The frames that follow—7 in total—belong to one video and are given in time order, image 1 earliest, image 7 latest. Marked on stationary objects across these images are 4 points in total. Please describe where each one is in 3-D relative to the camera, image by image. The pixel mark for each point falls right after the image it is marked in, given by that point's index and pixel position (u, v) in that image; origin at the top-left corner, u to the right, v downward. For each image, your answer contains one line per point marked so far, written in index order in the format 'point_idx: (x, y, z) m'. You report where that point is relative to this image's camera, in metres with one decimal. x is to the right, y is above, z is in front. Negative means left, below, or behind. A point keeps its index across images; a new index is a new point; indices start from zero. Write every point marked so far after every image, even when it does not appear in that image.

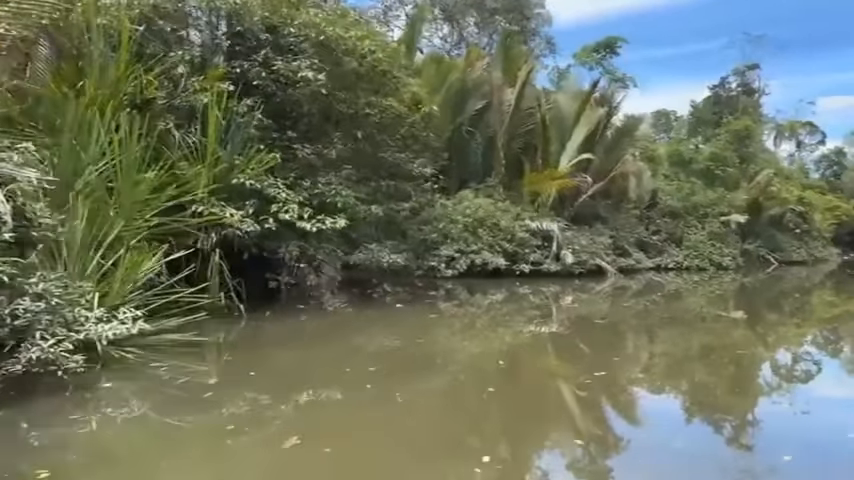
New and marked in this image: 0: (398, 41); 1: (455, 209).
0: (-0.6, +4.0, +13.2) m
1: (+0.3, +0.5, +11.7) m
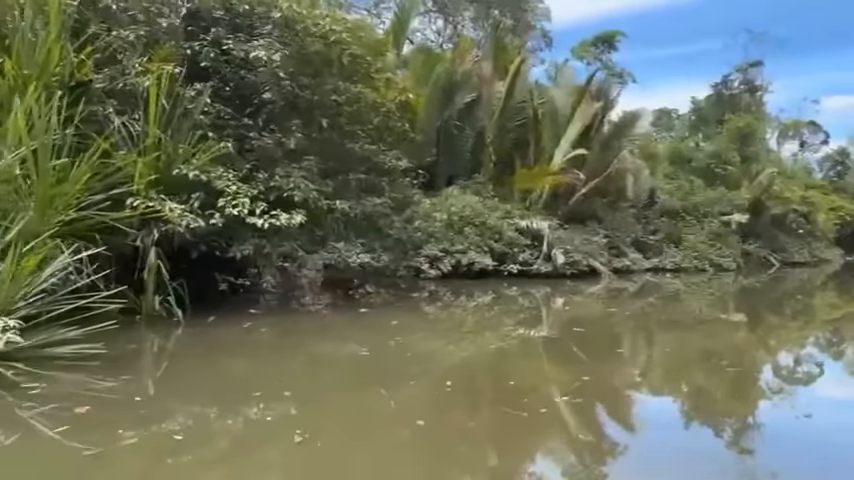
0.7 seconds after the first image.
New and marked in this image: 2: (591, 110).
0: (-0.8, +4.0, +12.7) m
1: (+0.1, +0.5, +11.2) m
2: (+3.4, +2.7, +13.8) m
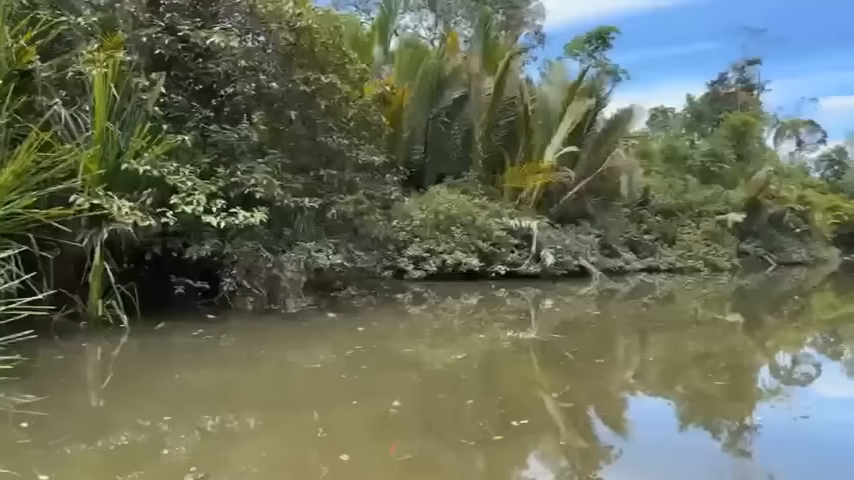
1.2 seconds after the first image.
0: (-1.1, +4.0, +12.4) m
1: (-0.1, +0.5, +10.8) m
2: (+3.1, +2.7, +13.5) m
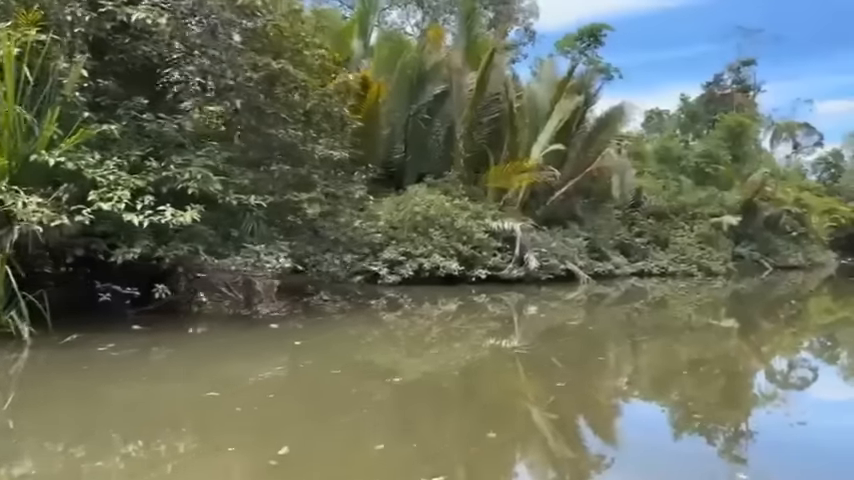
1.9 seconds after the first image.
0: (-1.4, +3.9, +11.9) m
1: (-0.5, +0.5, +10.3) m
2: (+2.8, +2.7, +13.0) m
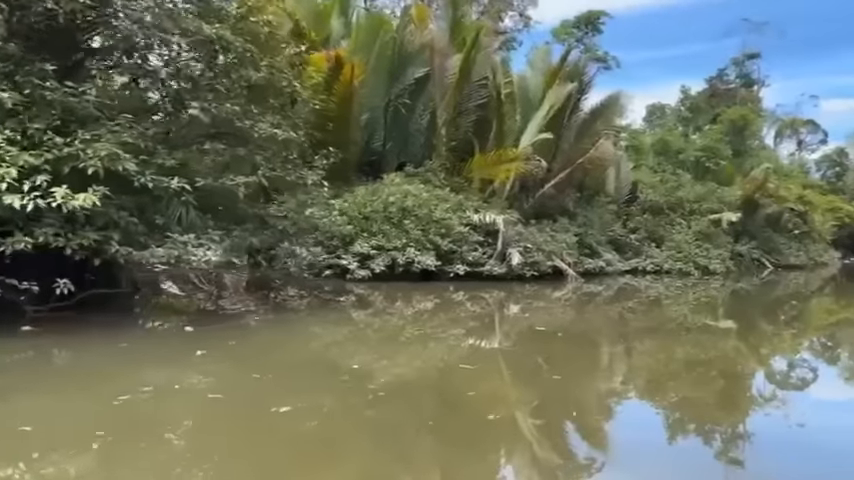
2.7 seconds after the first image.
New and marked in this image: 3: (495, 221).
0: (-1.6, +4.1, +11.2) m
1: (-0.8, +0.6, +9.7) m
2: (+2.5, +2.7, +12.3) m
3: (+1.2, +0.3, +10.8) m
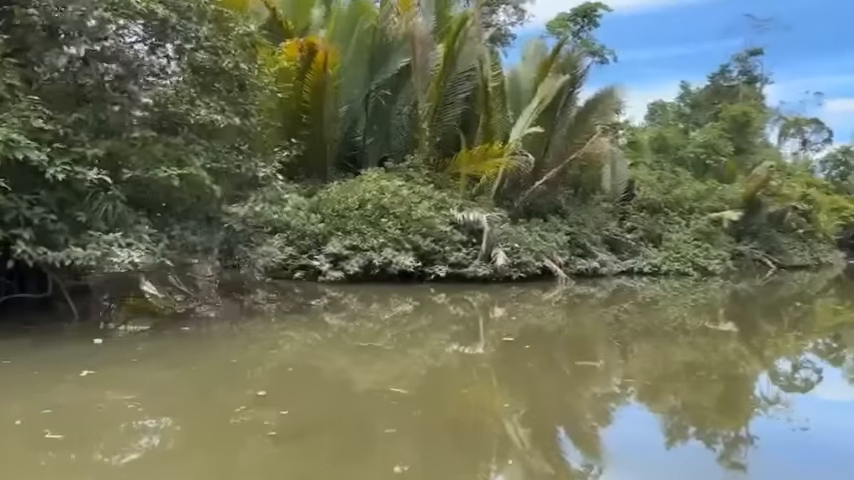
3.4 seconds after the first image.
0: (-1.9, +4.1, +10.7) m
1: (-1.0, +0.6, +9.2) m
2: (+2.3, +2.8, +11.8) m
3: (+0.9, +0.3, +10.3) m
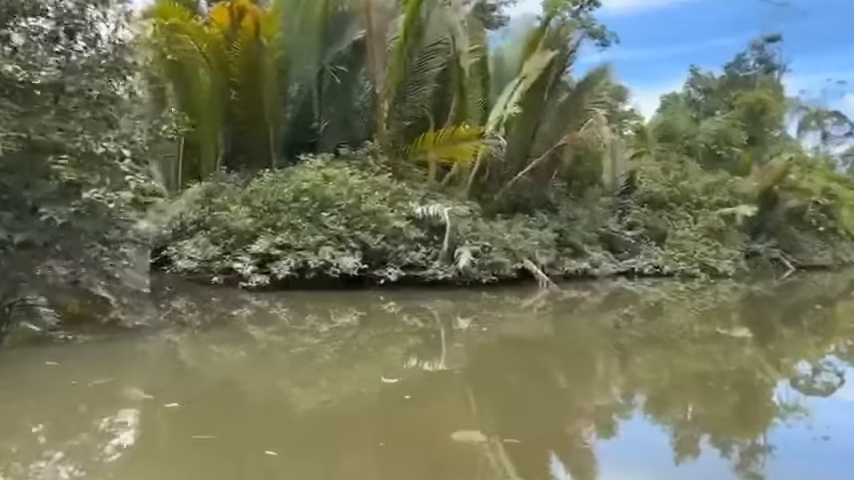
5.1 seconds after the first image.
0: (-2.4, +4.1, +9.5) m
1: (-1.5, +0.6, +8.0) m
2: (+1.8, +2.8, +10.5) m
3: (+0.4, +0.3, +9.0) m
